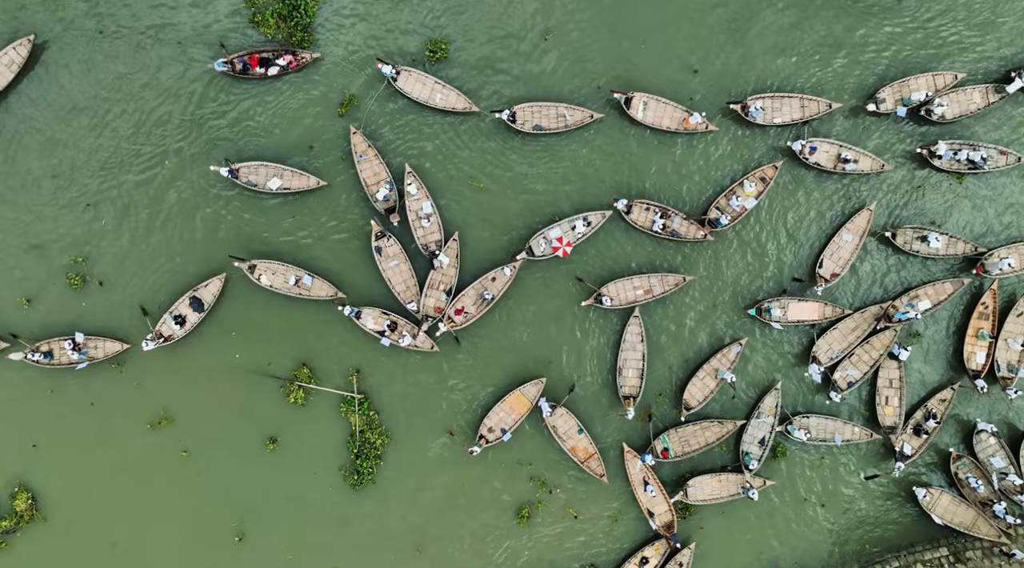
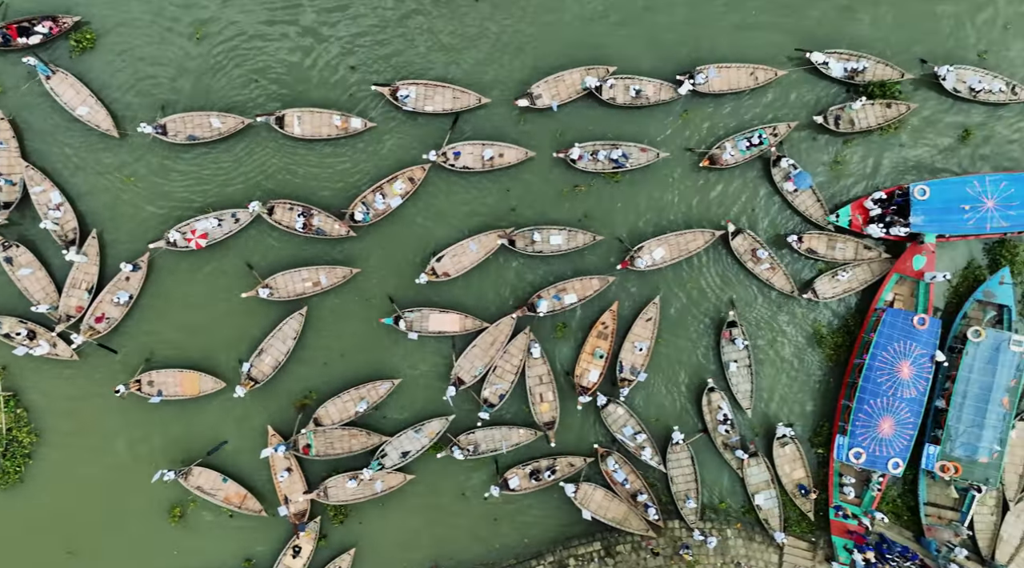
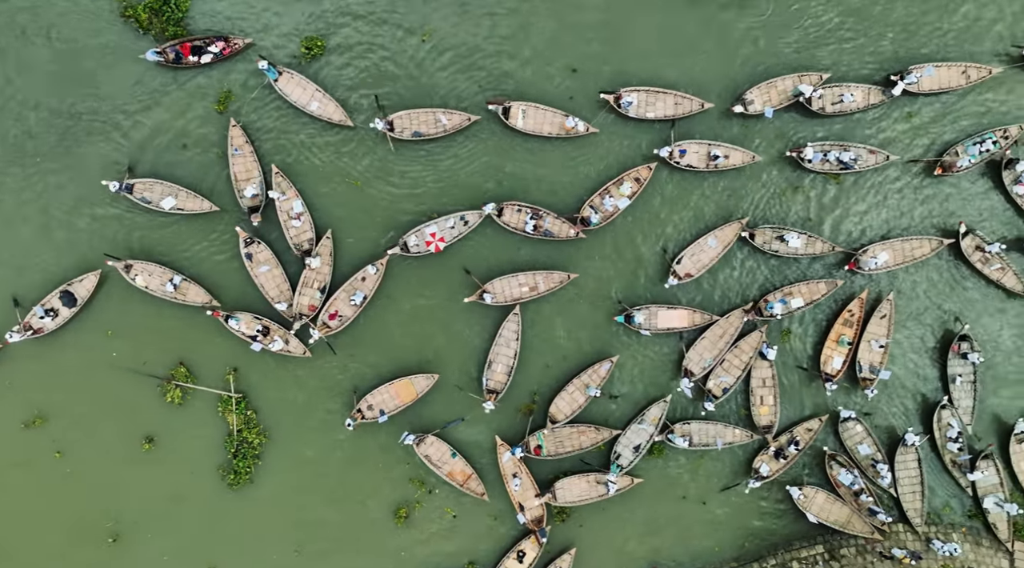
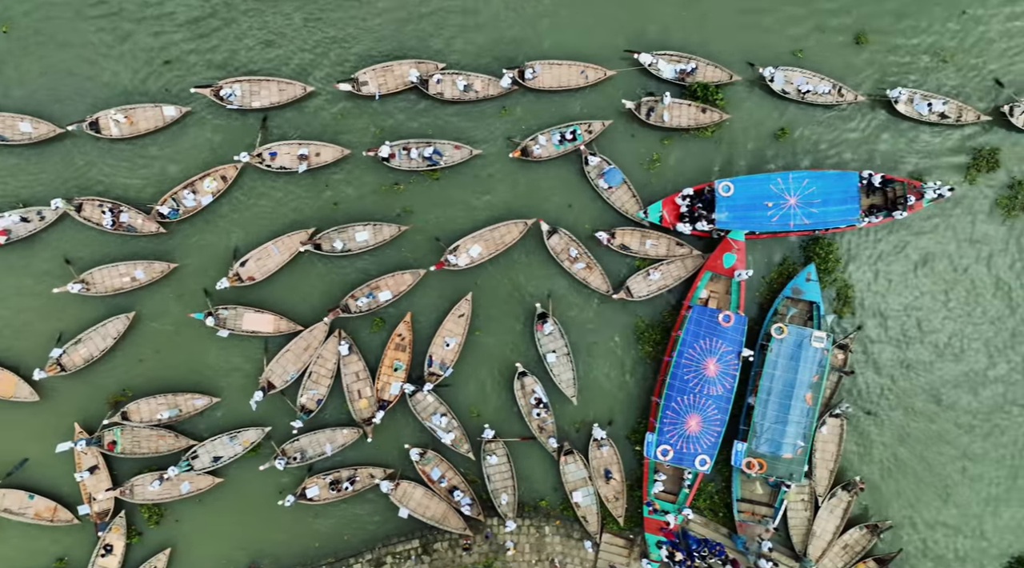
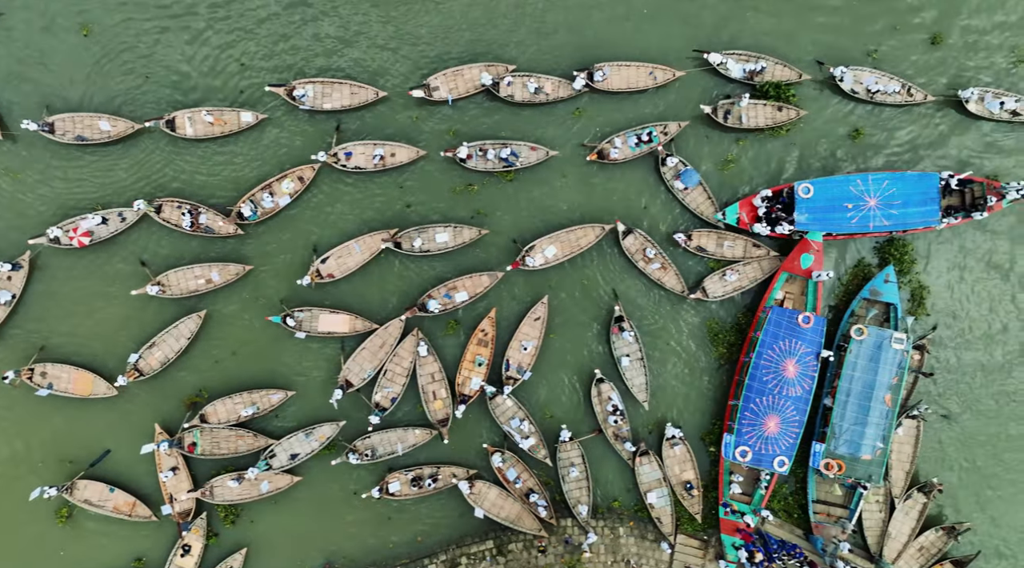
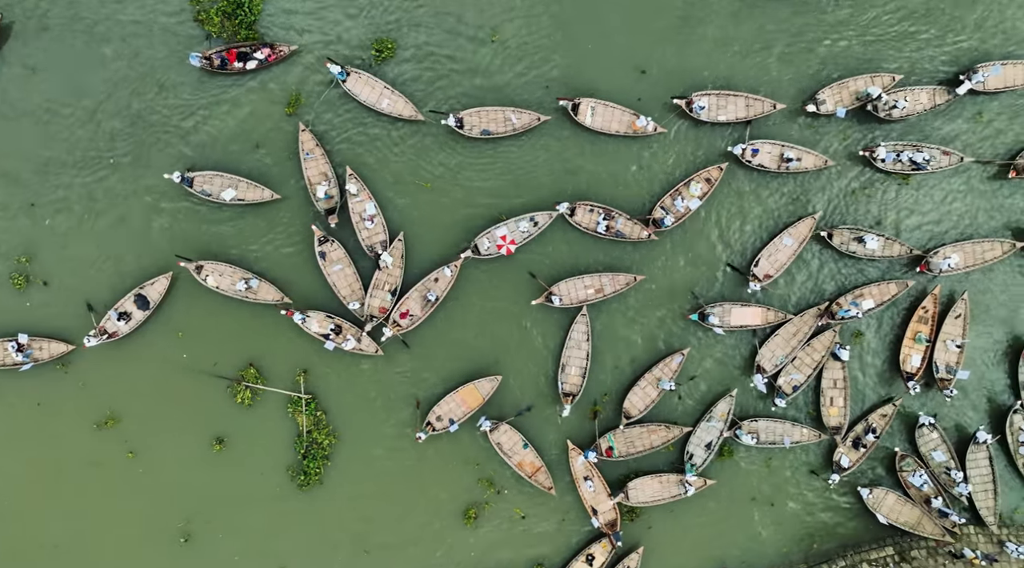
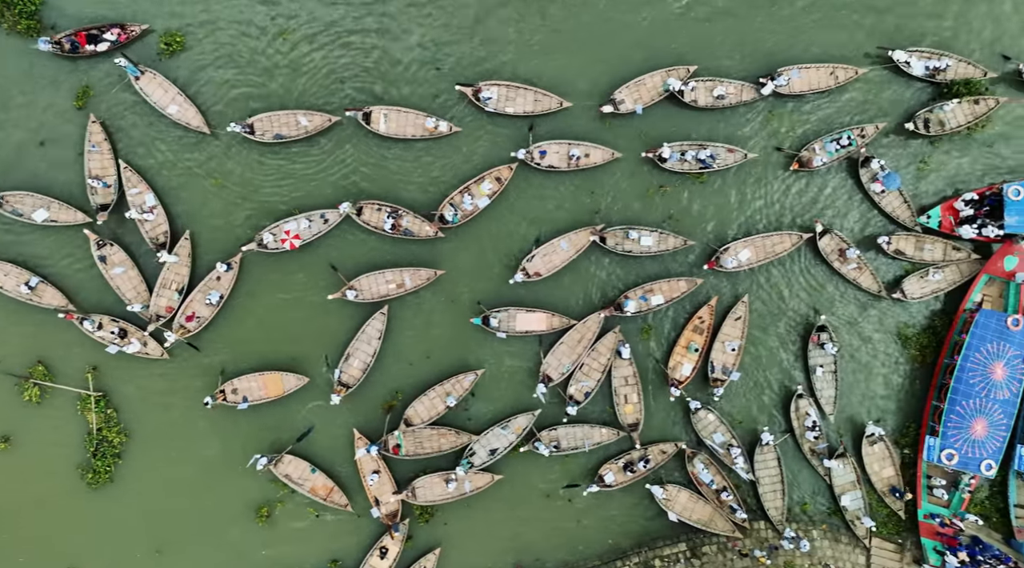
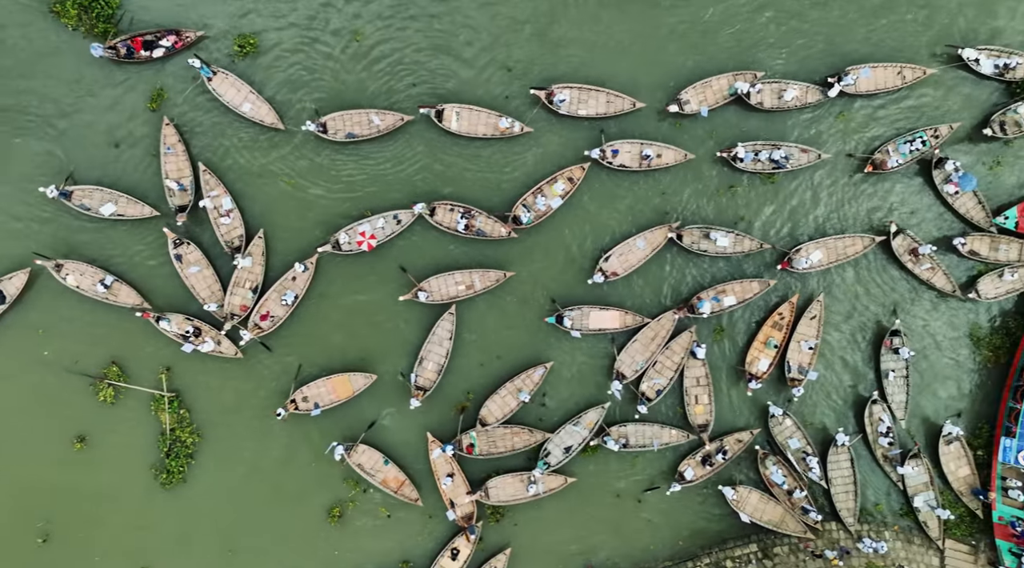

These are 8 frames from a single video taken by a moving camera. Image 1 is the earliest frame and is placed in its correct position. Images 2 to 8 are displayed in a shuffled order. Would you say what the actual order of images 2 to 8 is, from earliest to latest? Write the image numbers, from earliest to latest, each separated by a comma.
6, 3, 8, 7, 2, 5, 4
